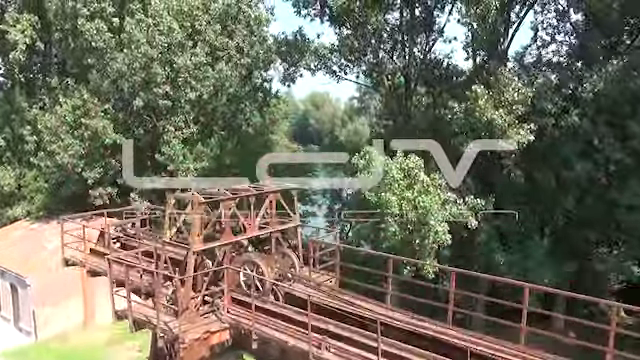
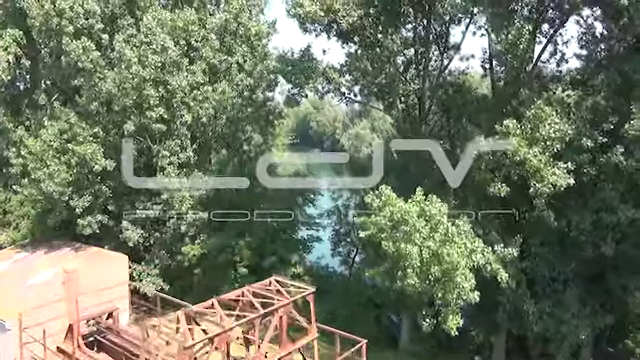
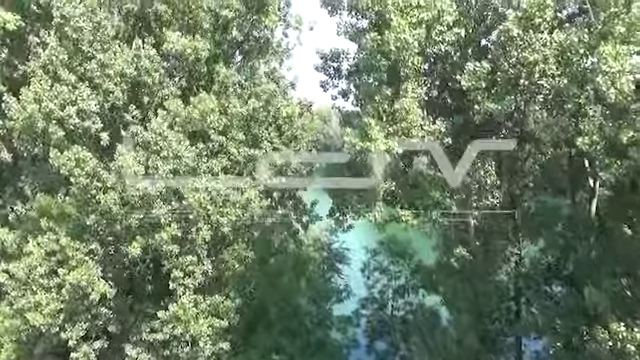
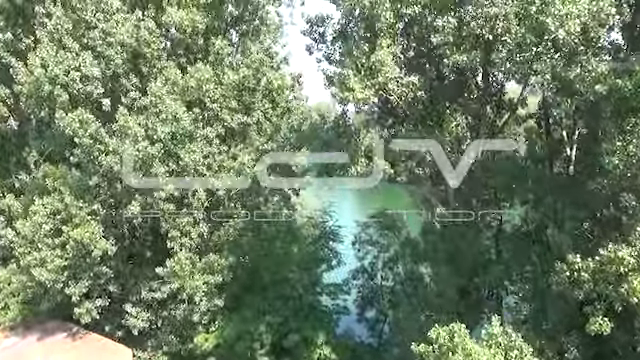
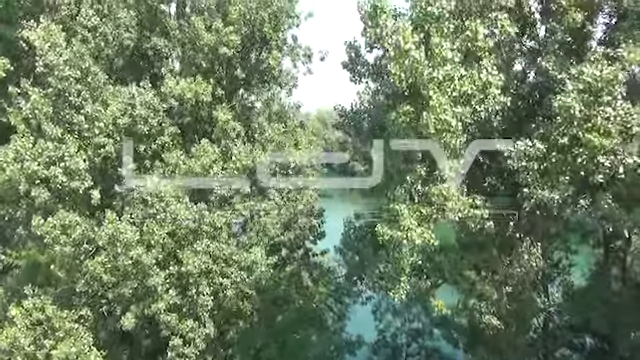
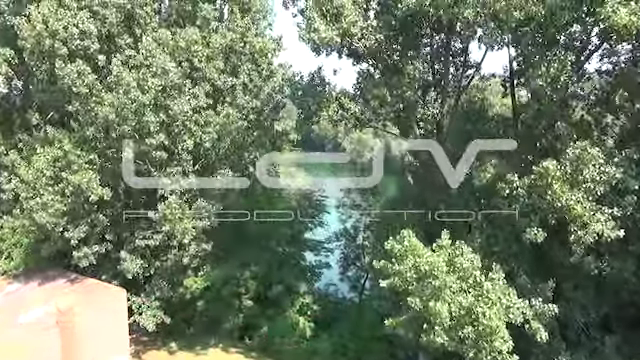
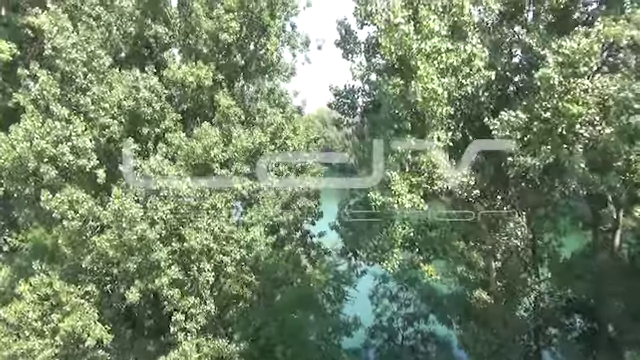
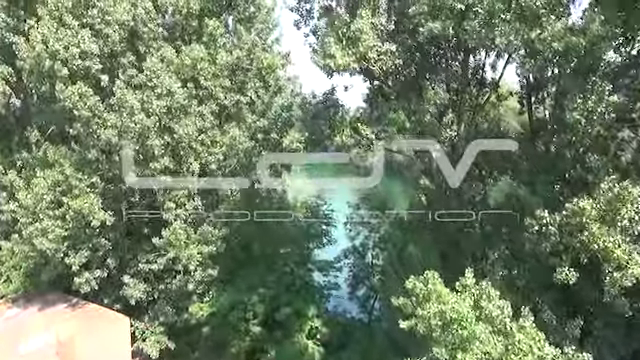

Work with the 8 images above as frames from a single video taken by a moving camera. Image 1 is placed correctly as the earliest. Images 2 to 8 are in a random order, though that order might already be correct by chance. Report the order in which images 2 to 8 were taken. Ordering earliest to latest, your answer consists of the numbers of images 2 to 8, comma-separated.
2, 6, 8, 4, 3, 7, 5
